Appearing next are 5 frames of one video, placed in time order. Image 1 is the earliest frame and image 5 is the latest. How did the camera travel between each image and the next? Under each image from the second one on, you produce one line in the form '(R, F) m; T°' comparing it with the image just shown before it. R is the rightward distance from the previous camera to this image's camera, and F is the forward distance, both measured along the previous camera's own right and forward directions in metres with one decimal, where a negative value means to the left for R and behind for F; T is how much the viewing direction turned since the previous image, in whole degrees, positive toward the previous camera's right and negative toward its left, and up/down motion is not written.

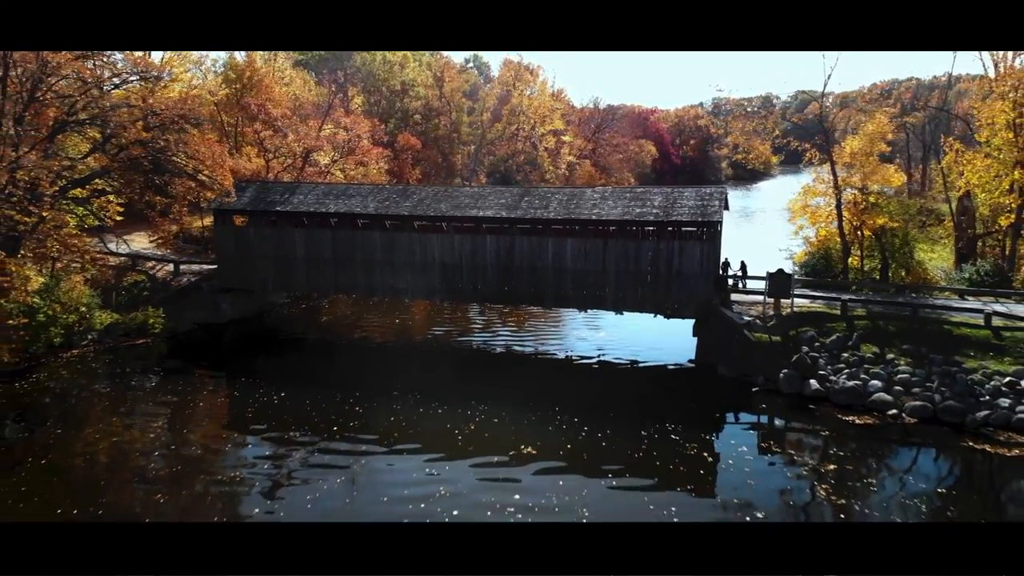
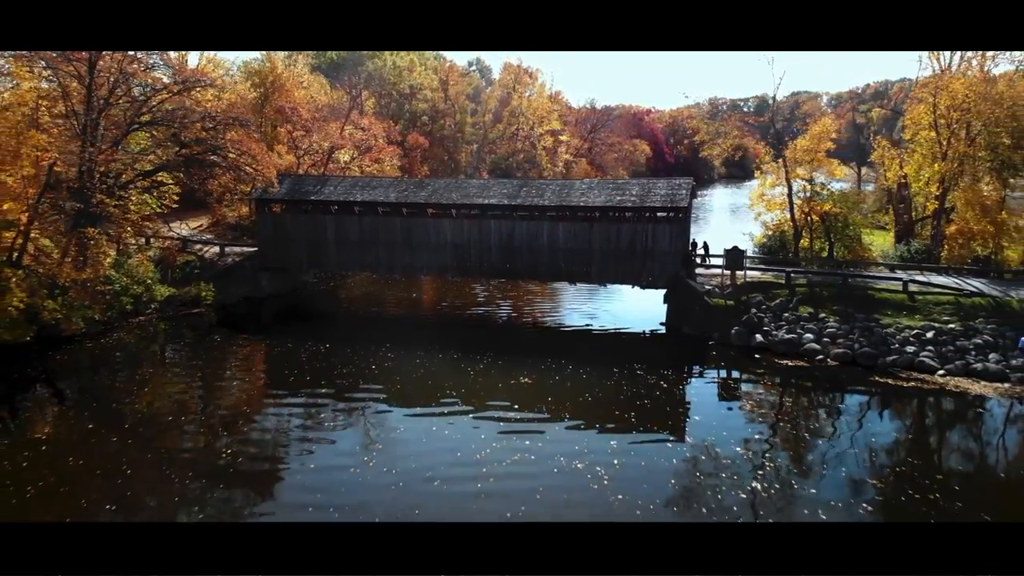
(0.0, -2.4) m; 0°
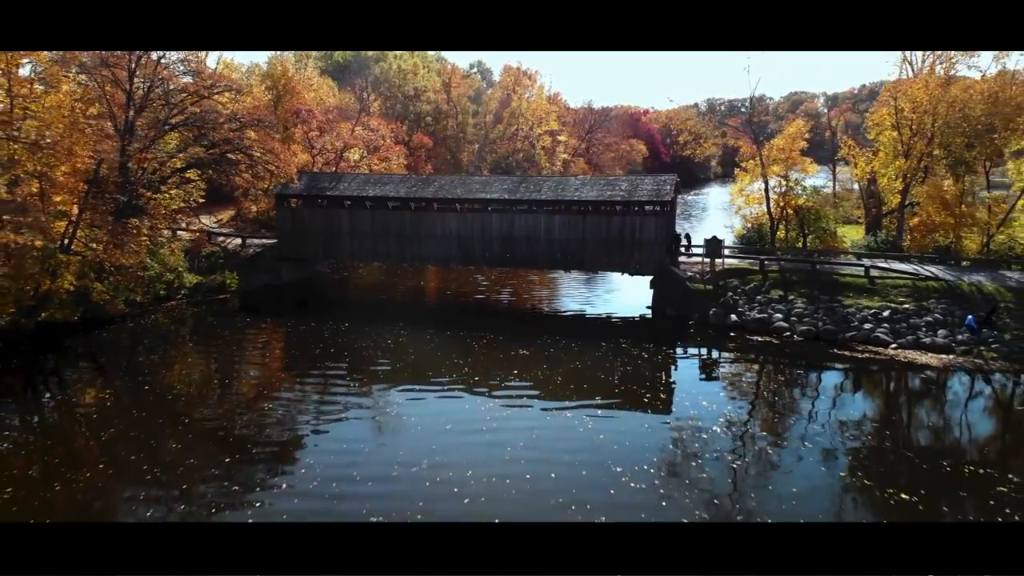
(0.0, -1.5) m; 0°
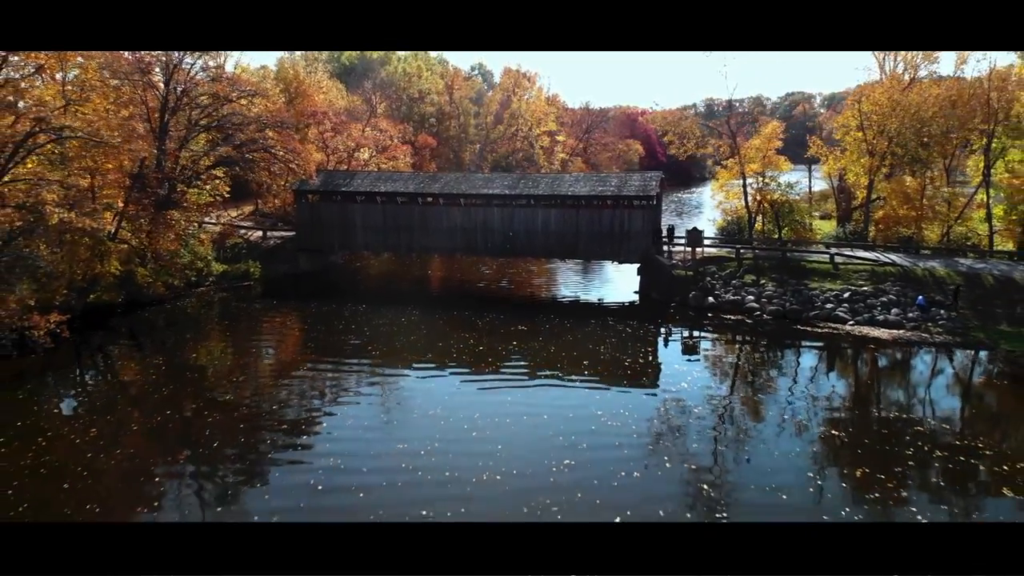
(0.0, -1.7) m; 0°
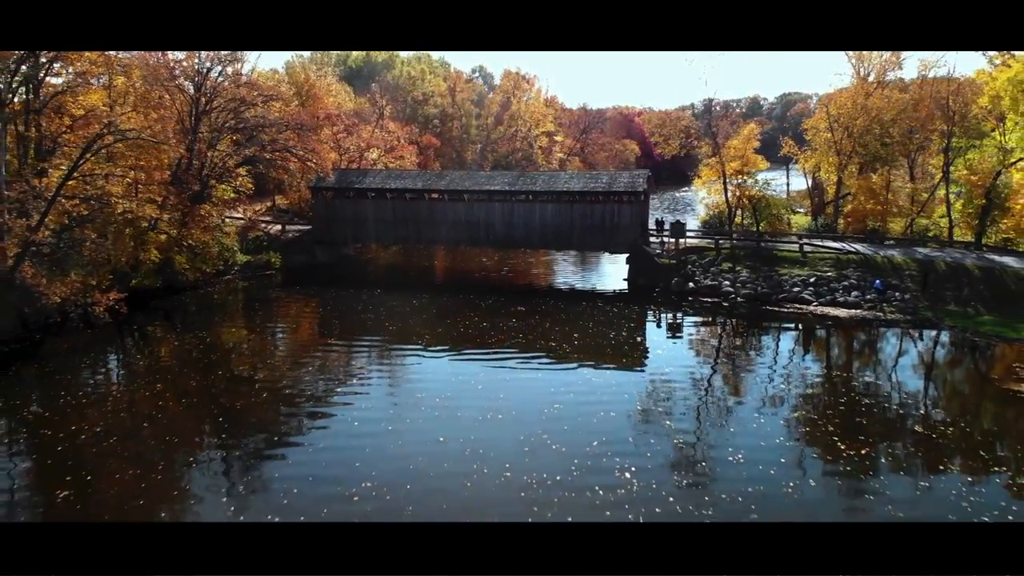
(0.0, -1.8) m; 0°
